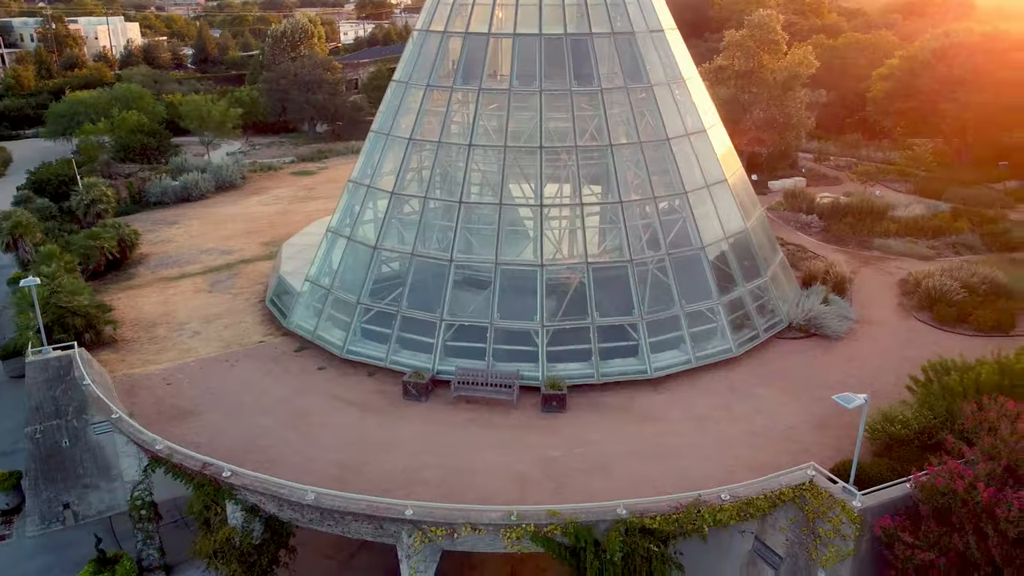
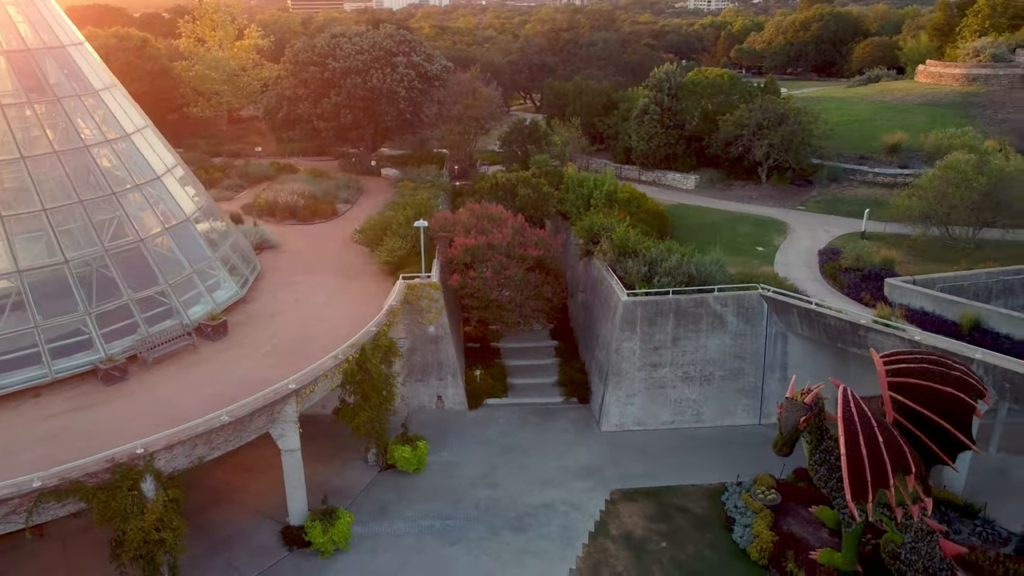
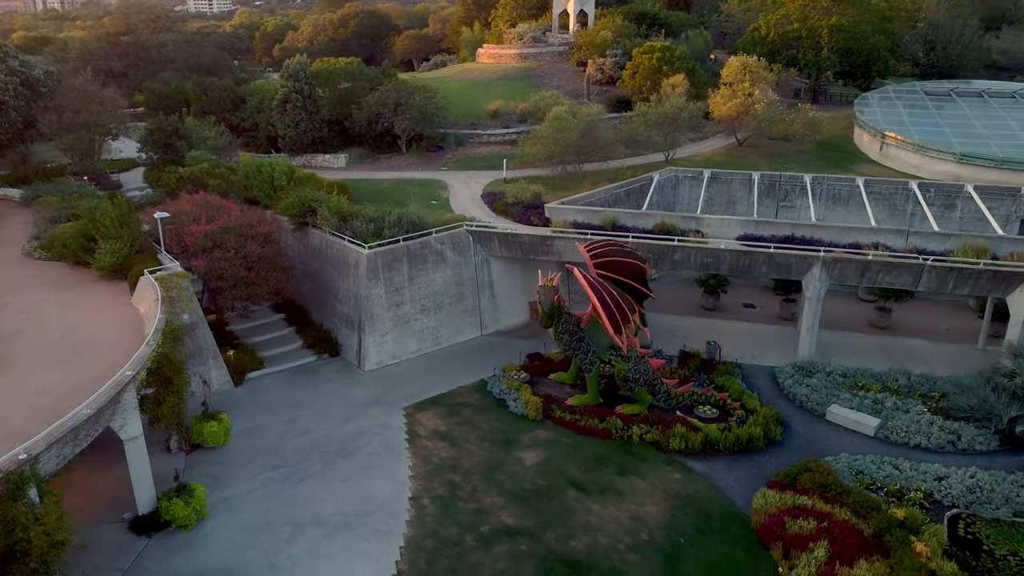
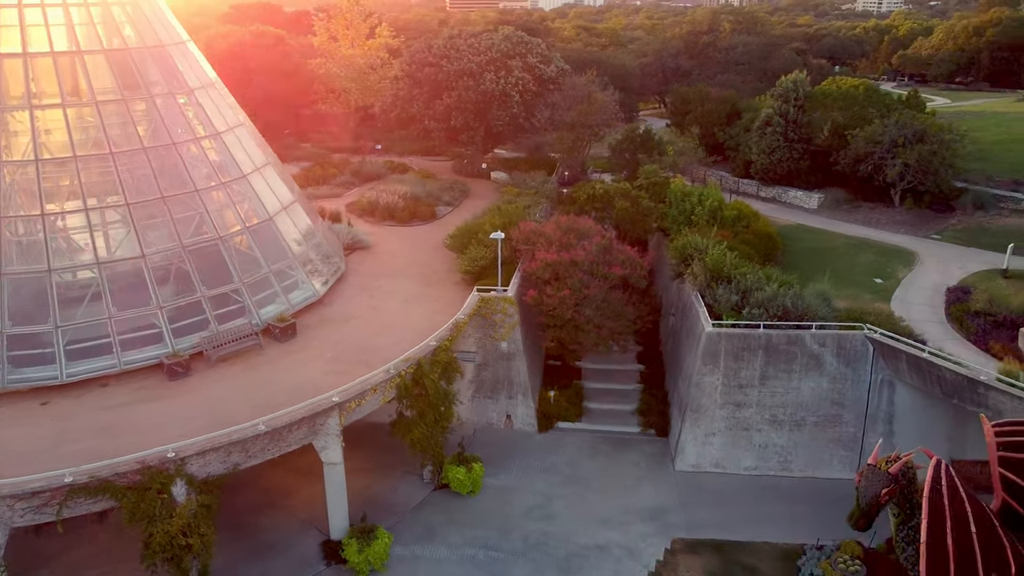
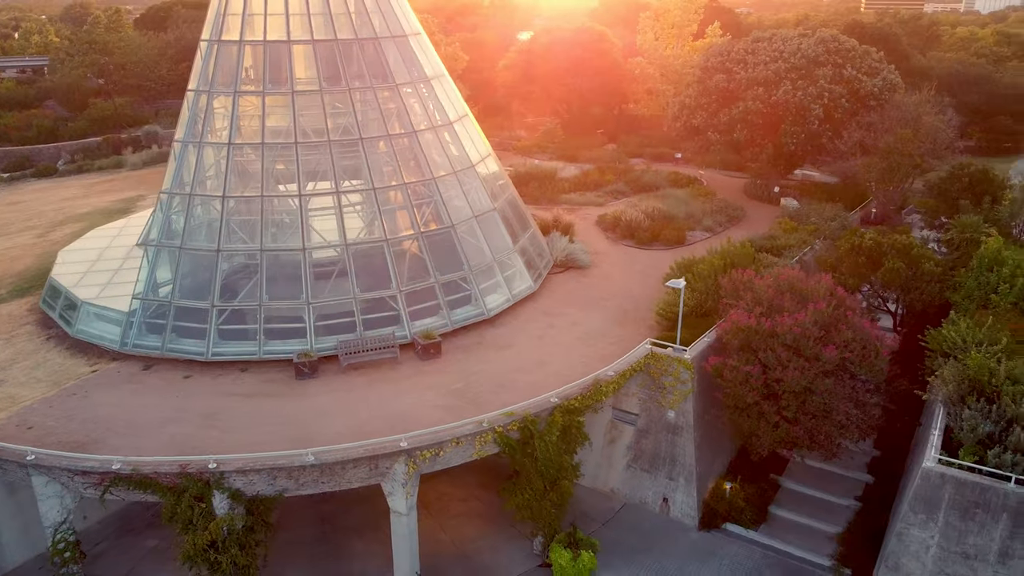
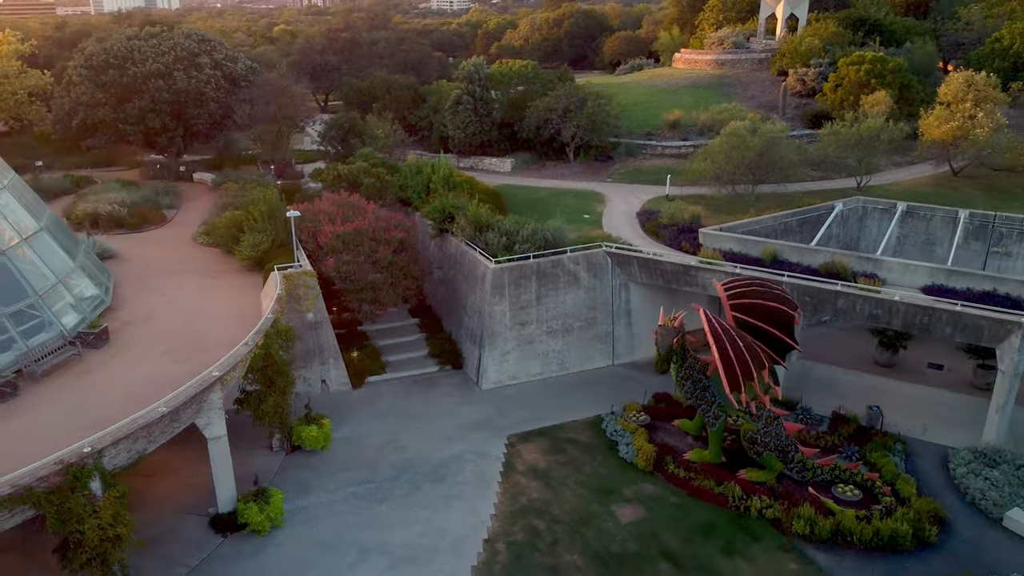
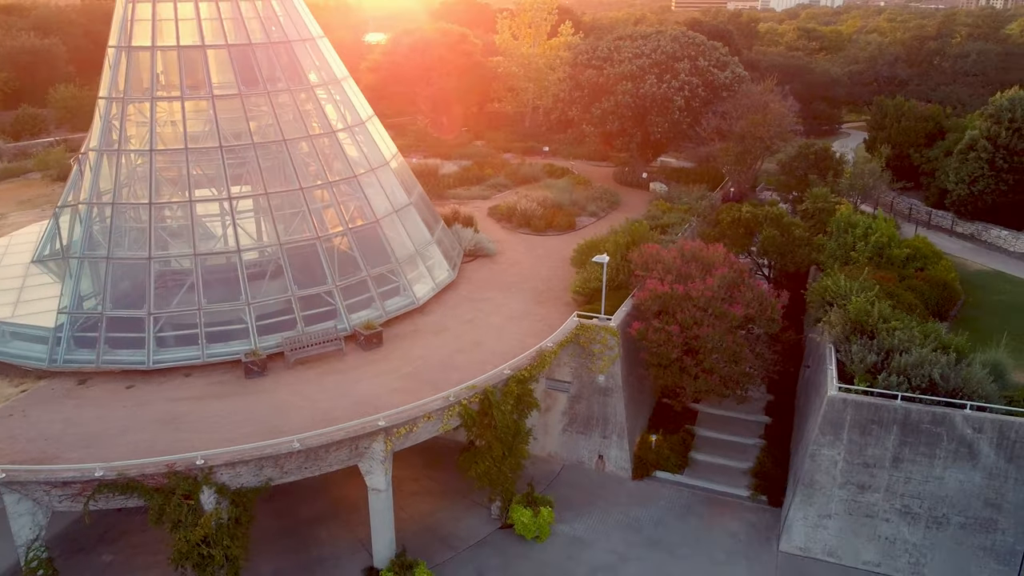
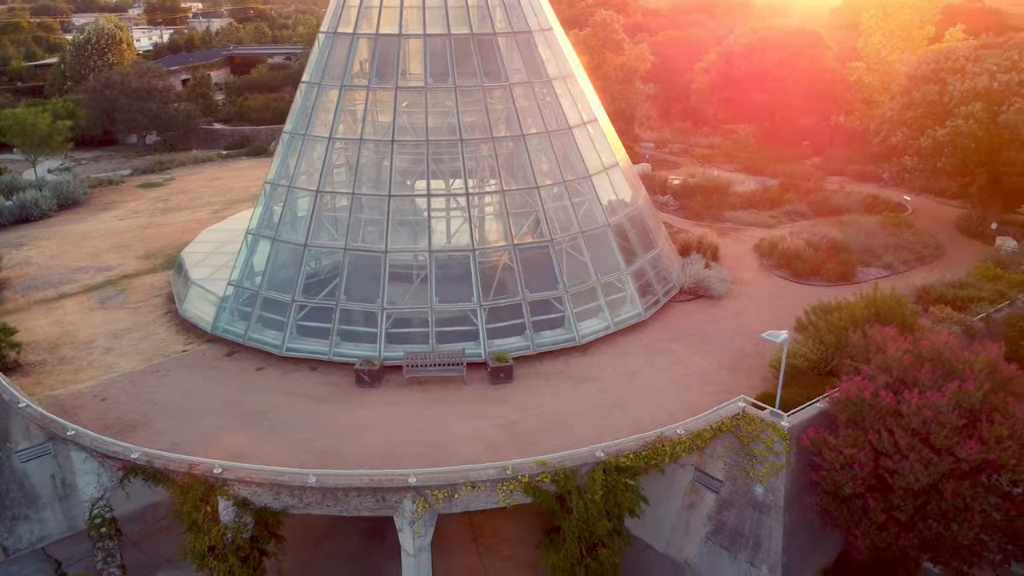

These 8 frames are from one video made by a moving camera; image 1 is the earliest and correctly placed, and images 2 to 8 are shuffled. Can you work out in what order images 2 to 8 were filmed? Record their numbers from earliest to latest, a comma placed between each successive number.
8, 5, 7, 4, 2, 6, 3
